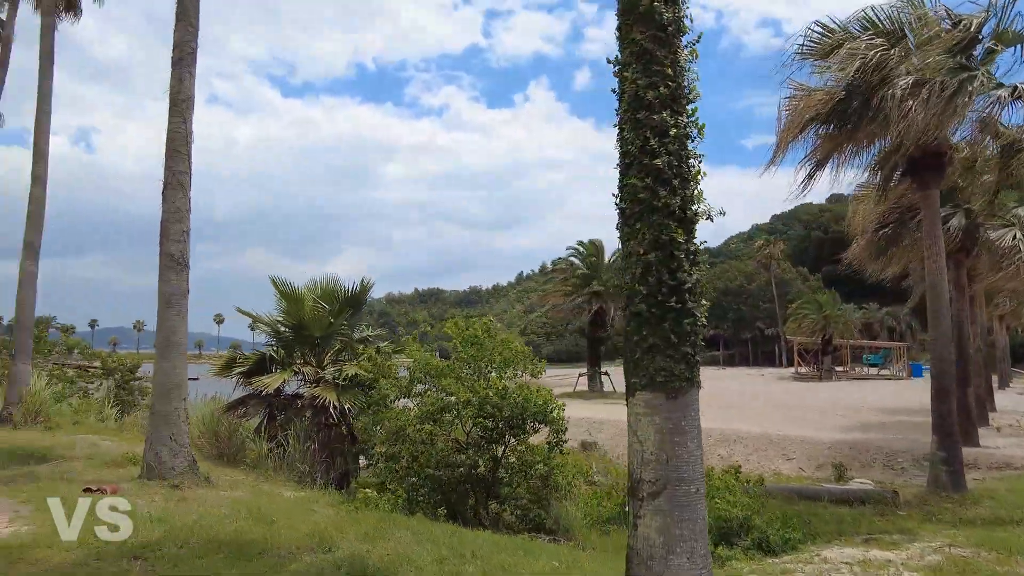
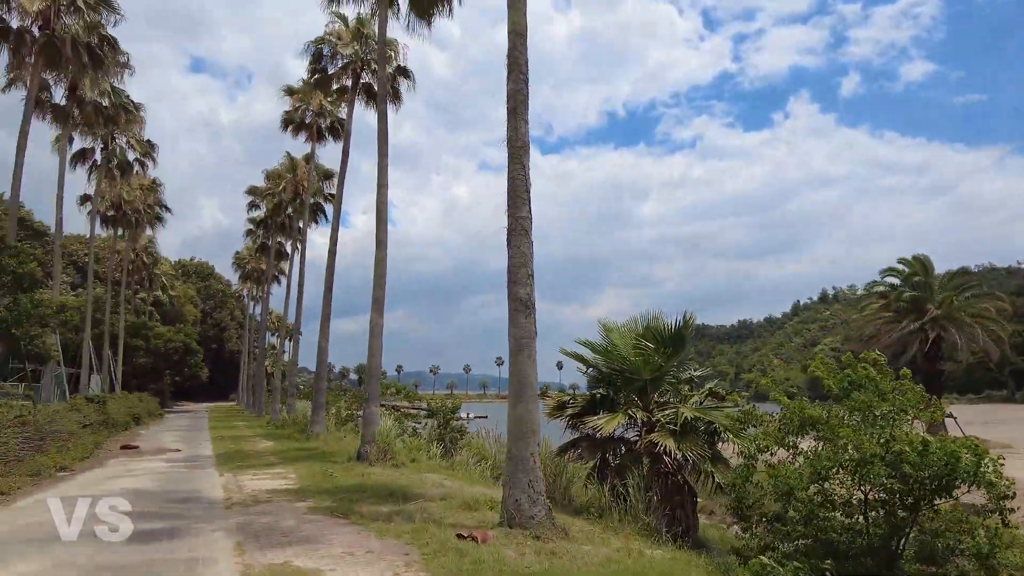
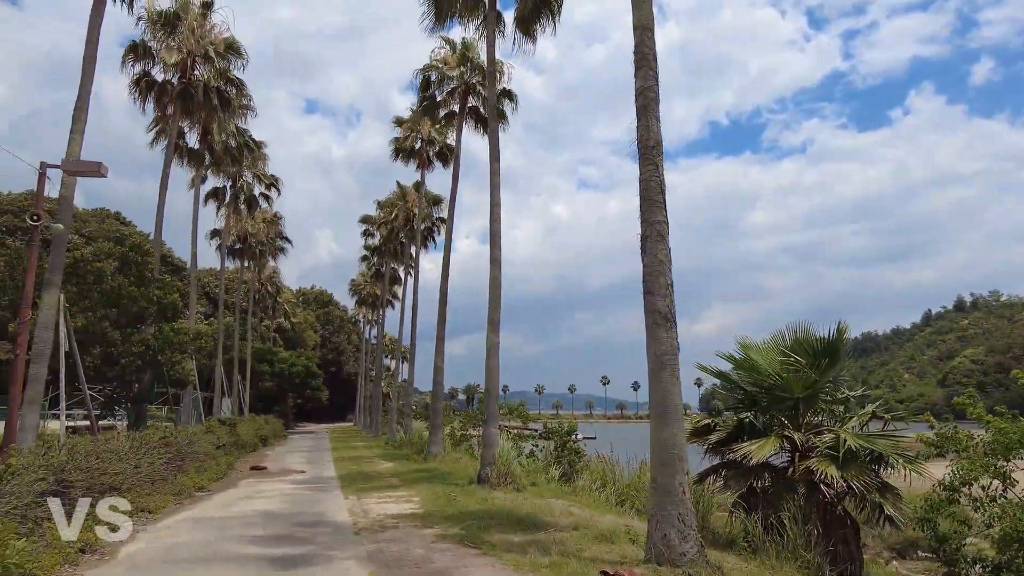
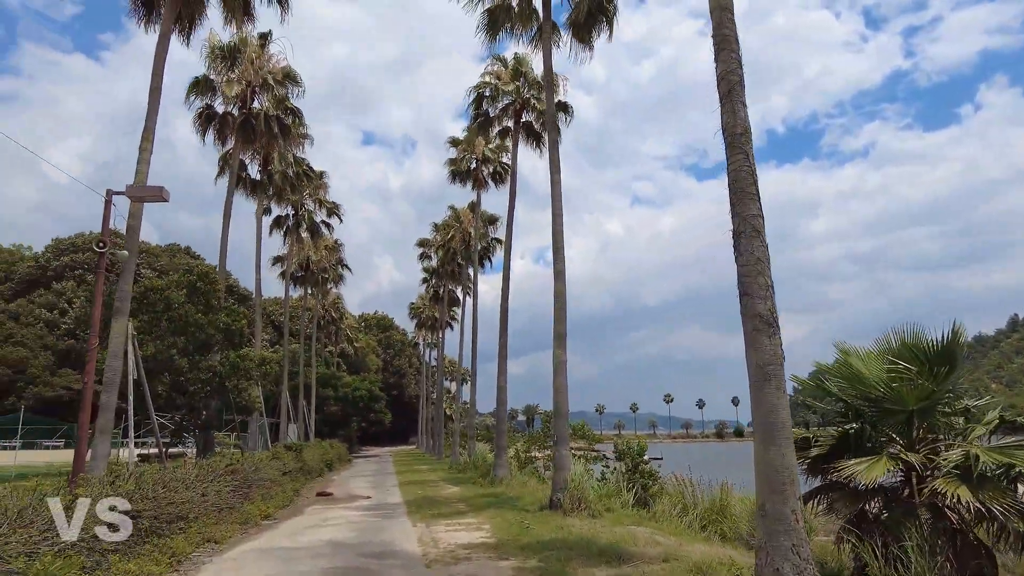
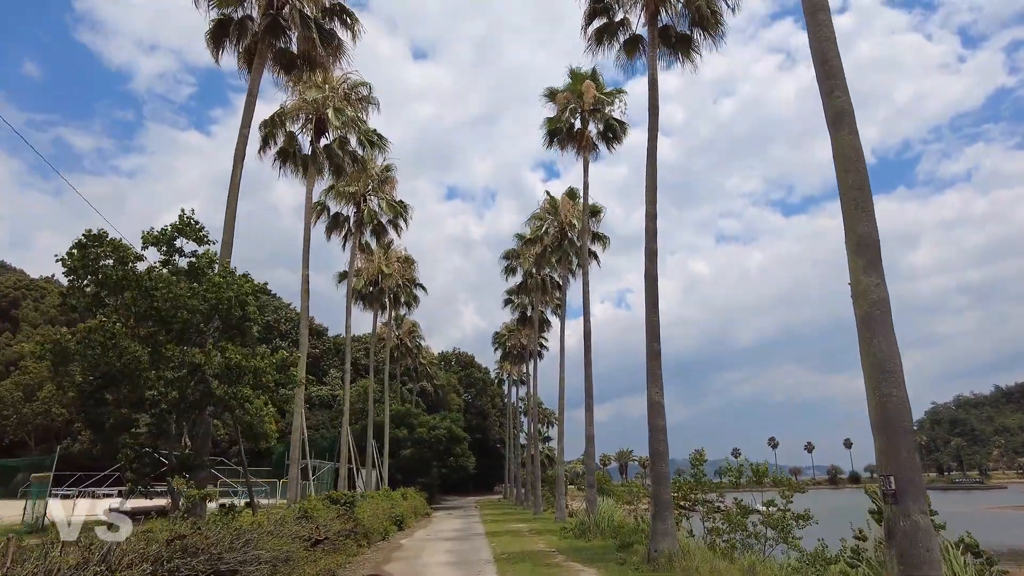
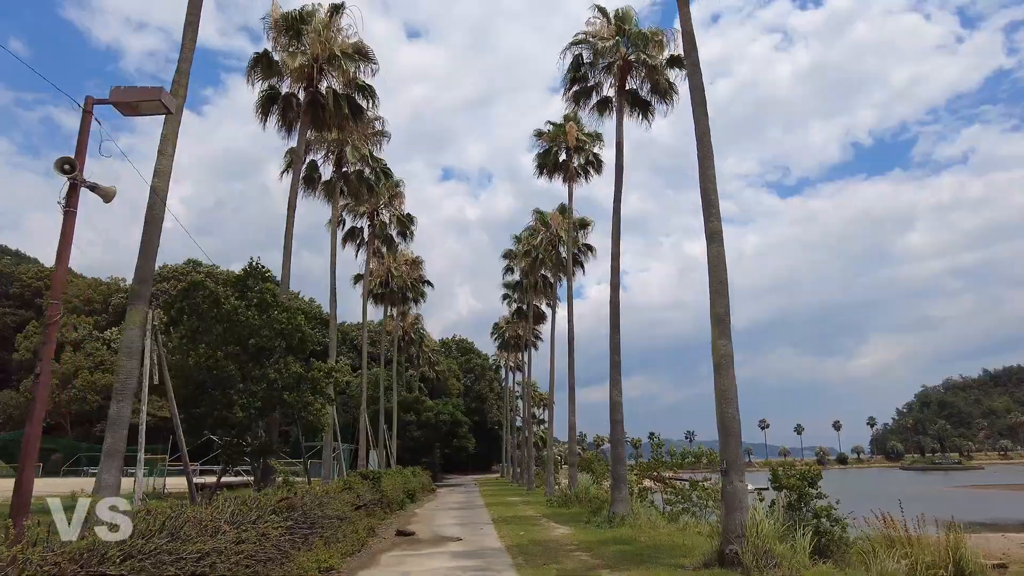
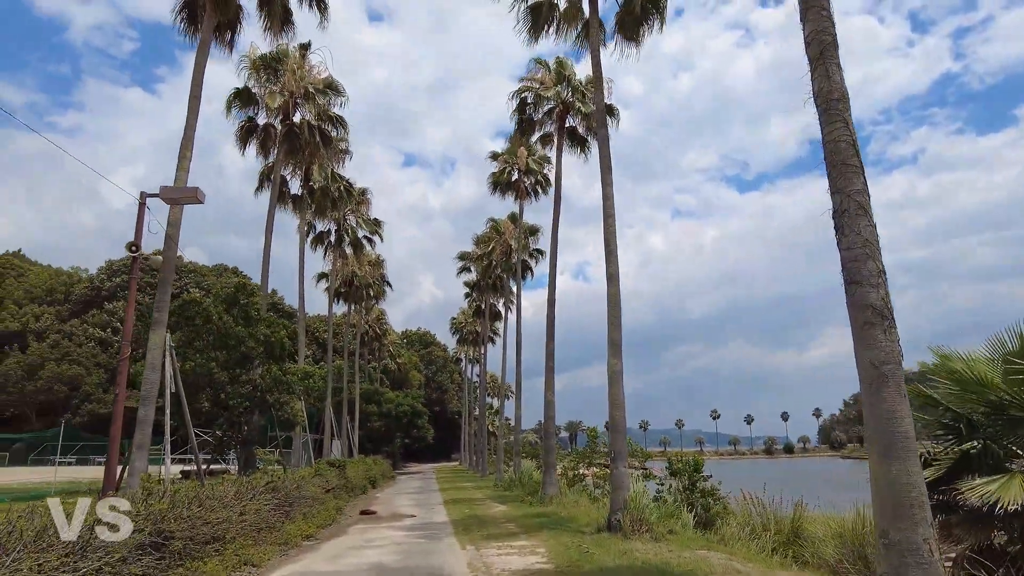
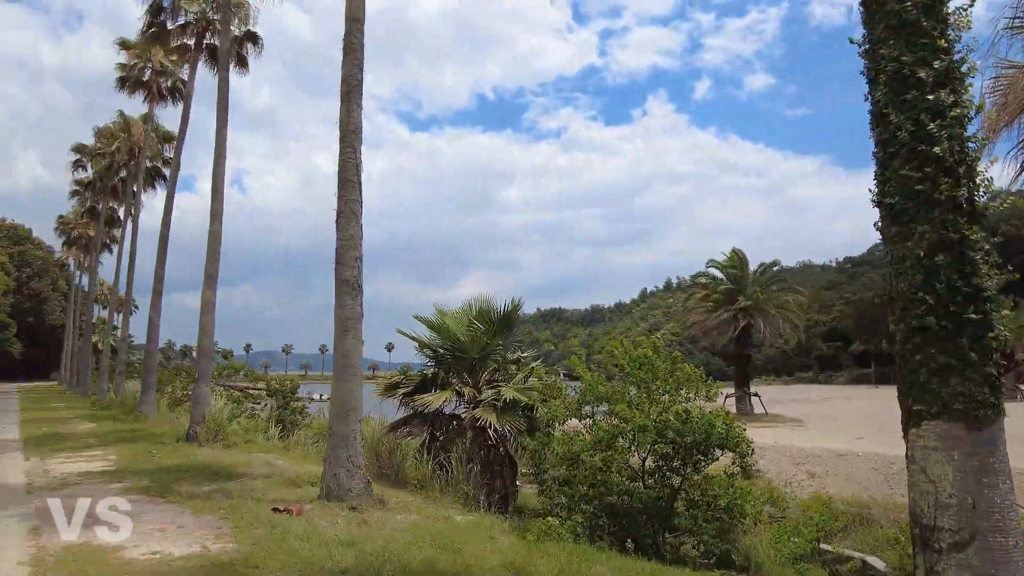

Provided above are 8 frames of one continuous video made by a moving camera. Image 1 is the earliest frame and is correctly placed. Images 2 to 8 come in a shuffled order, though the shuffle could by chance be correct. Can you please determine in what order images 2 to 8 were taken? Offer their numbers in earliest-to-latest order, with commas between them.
8, 2, 3, 4, 7, 6, 5
